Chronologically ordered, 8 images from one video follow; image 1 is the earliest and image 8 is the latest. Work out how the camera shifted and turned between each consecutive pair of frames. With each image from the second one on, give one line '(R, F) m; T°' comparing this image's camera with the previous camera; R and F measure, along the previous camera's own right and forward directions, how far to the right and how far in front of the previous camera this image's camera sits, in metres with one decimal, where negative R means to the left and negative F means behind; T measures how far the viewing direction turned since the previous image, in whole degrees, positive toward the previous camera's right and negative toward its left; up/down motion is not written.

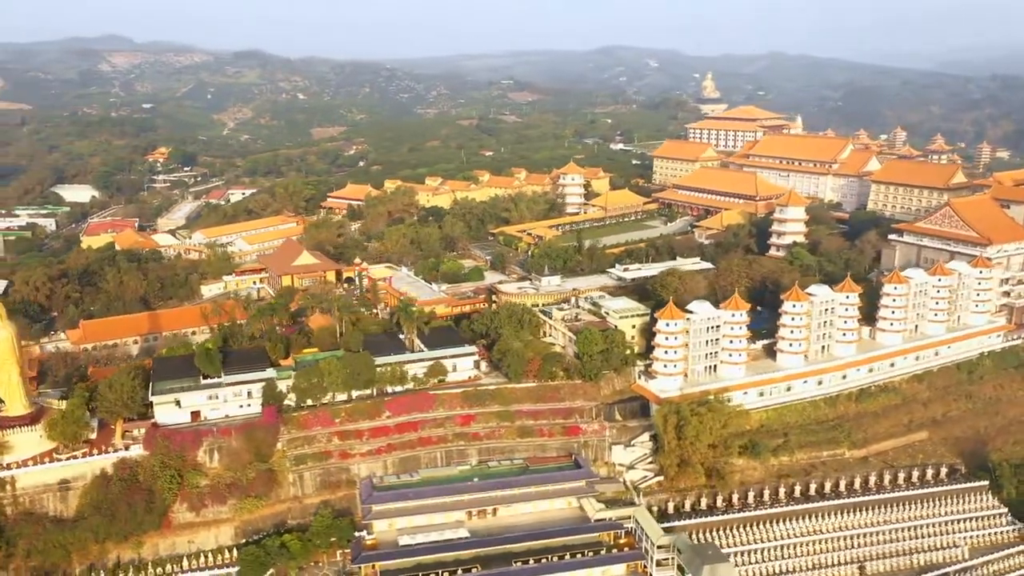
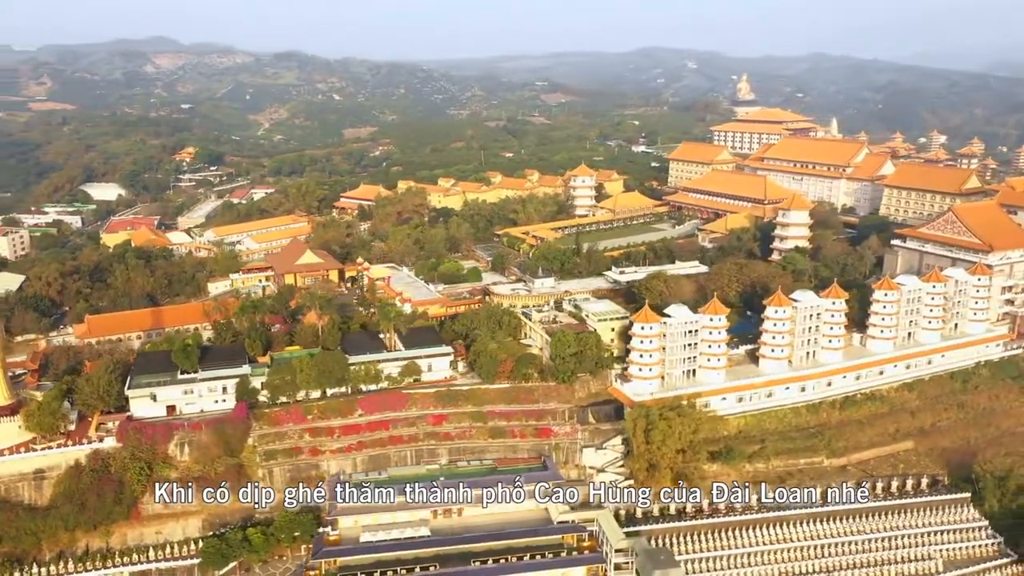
(+1.8, -0.1) m; -3°
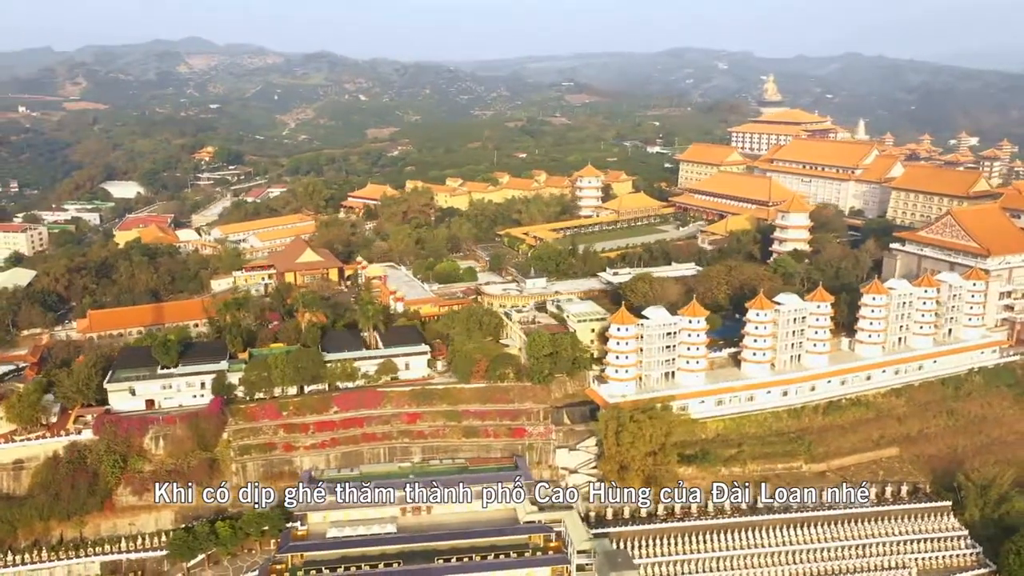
(+1.5, 0.0) m; -2°
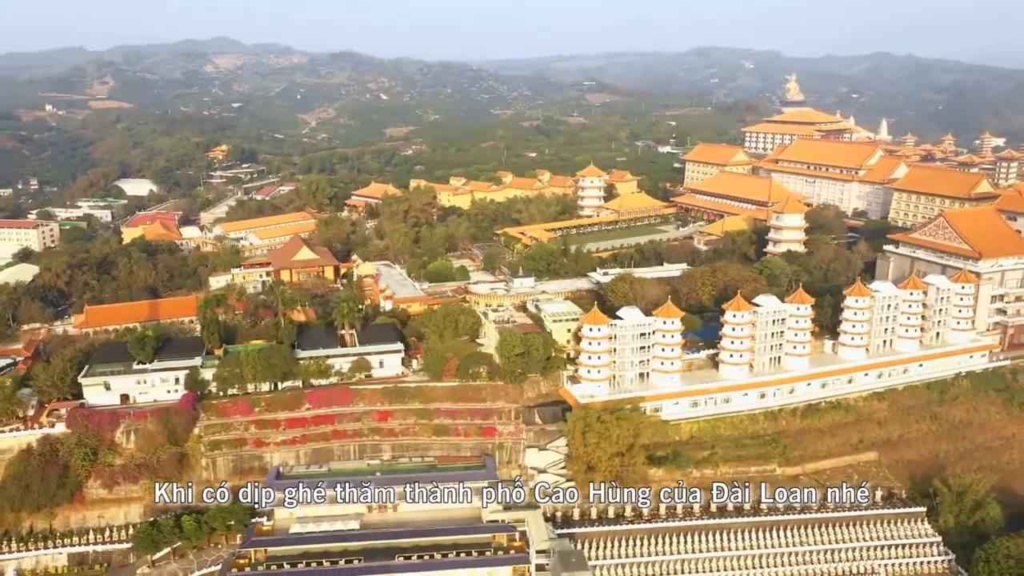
(+1.5, 0.0) m; -2°
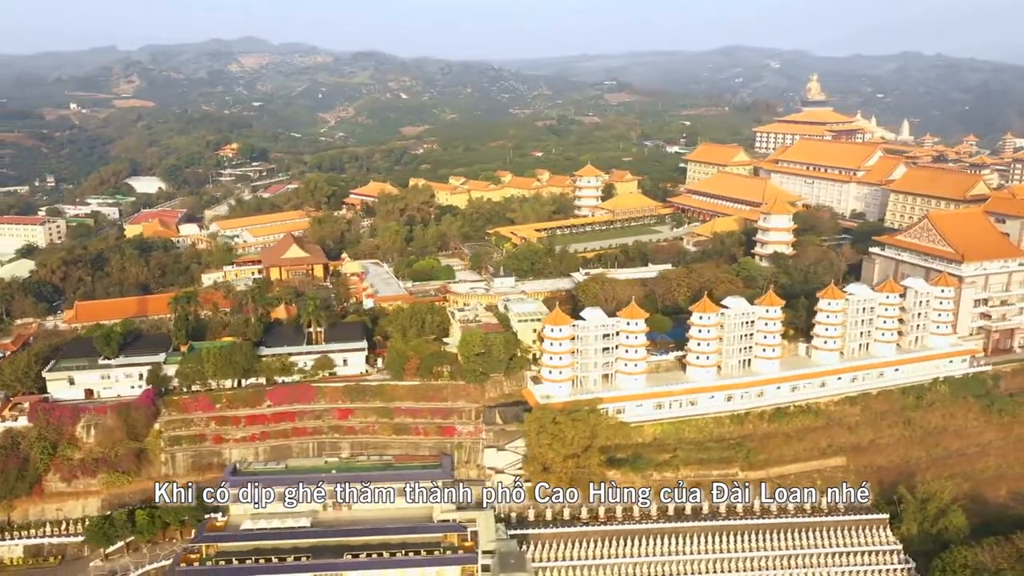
(+1.8, +0.1) m; -2°
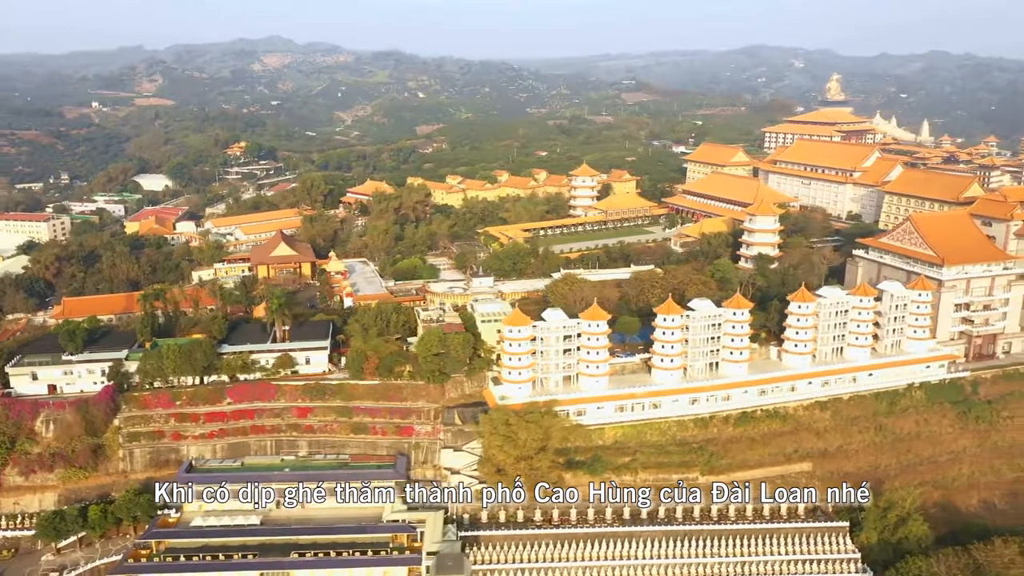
(+1.8, +0.2) m; -2°
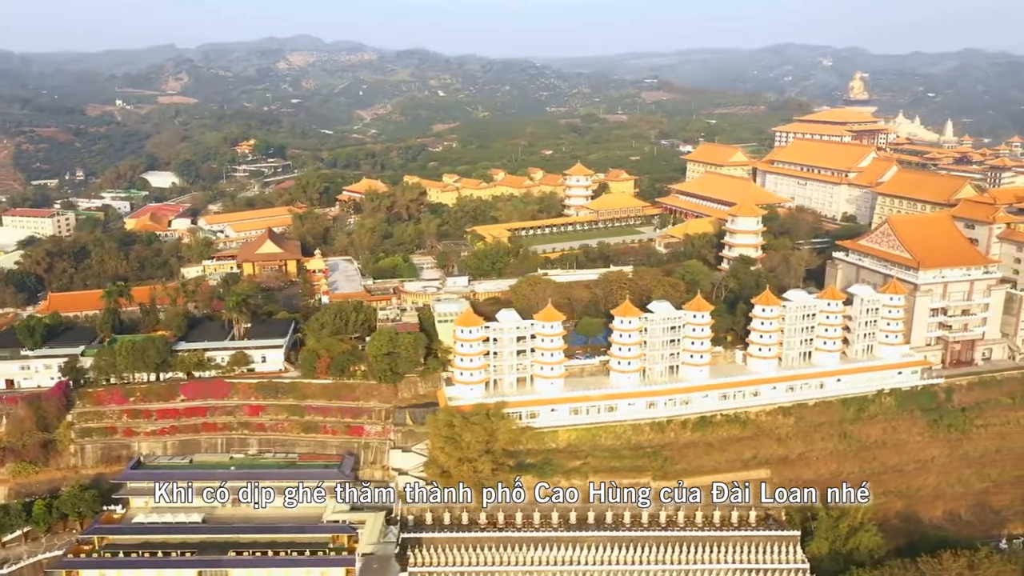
(+2.0, +0.3) m; -2°
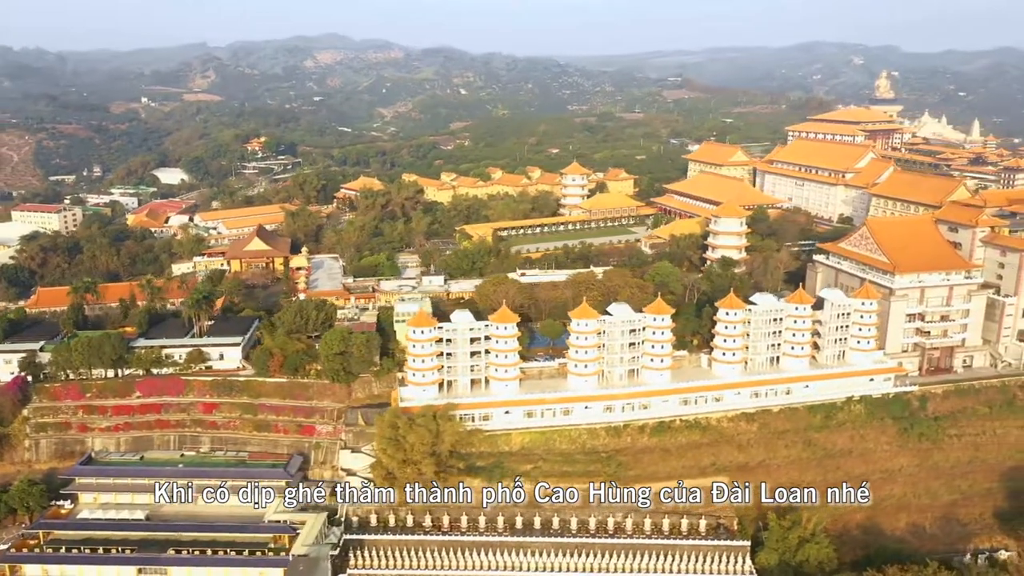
(+2.0, +0.3) m; -2°
